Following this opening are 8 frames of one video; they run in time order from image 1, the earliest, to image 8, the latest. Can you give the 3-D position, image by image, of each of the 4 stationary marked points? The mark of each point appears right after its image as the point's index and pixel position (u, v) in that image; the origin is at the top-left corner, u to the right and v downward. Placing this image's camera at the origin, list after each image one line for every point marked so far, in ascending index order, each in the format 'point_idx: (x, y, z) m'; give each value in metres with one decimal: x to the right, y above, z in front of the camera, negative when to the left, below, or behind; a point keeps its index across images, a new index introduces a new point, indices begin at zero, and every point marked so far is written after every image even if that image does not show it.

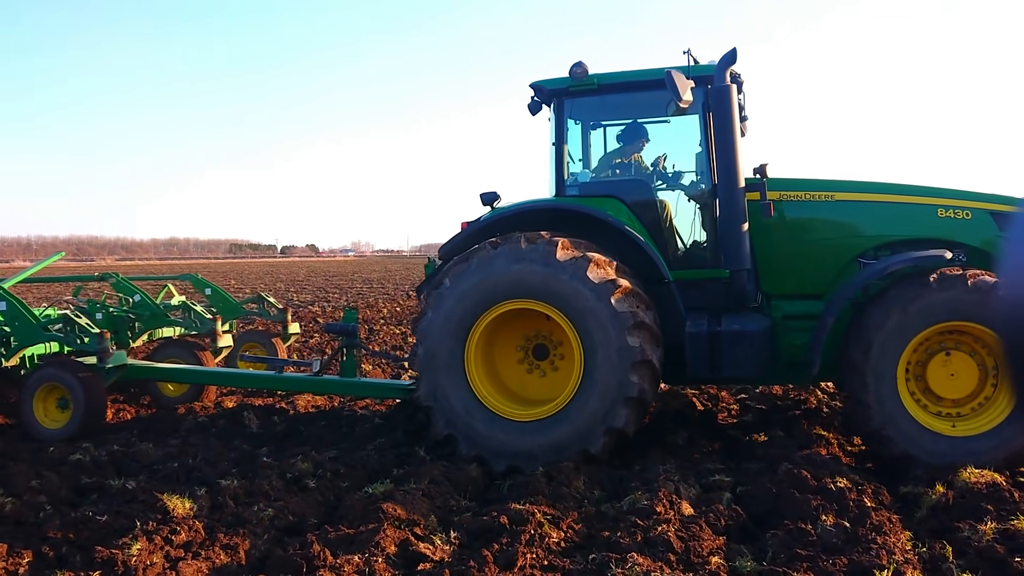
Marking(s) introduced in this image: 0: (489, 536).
0: (-0.1, -0.9, +3.8) m
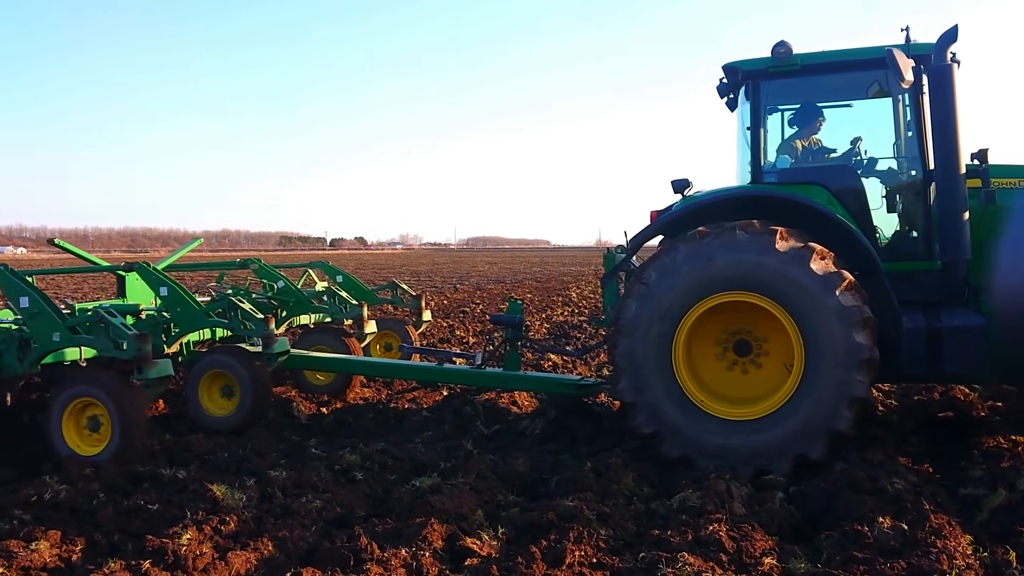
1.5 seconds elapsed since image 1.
0: (+0.1, -0.9, +3.7) m
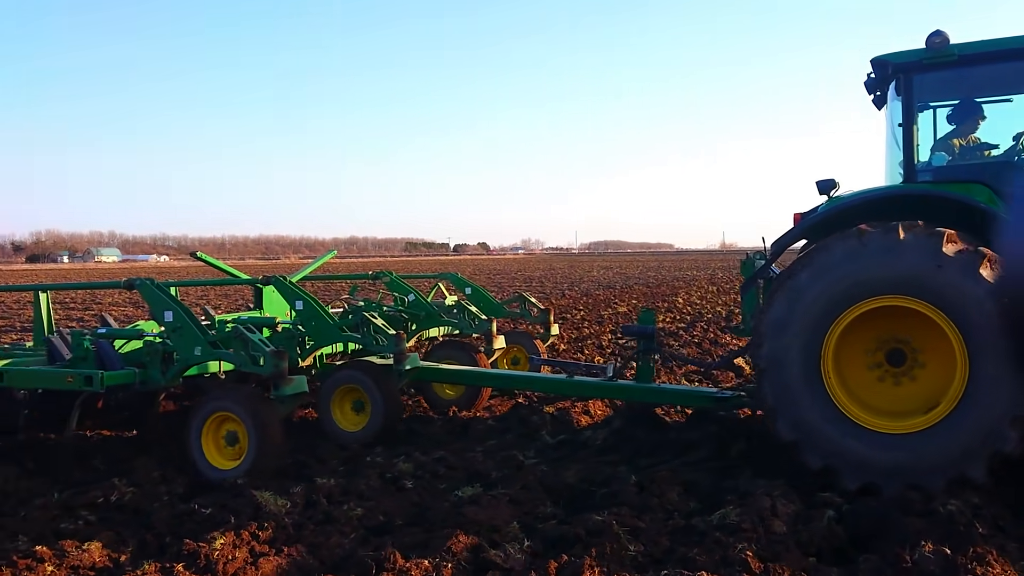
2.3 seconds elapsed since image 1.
0: (+0.2, -1.0, +3.7) m
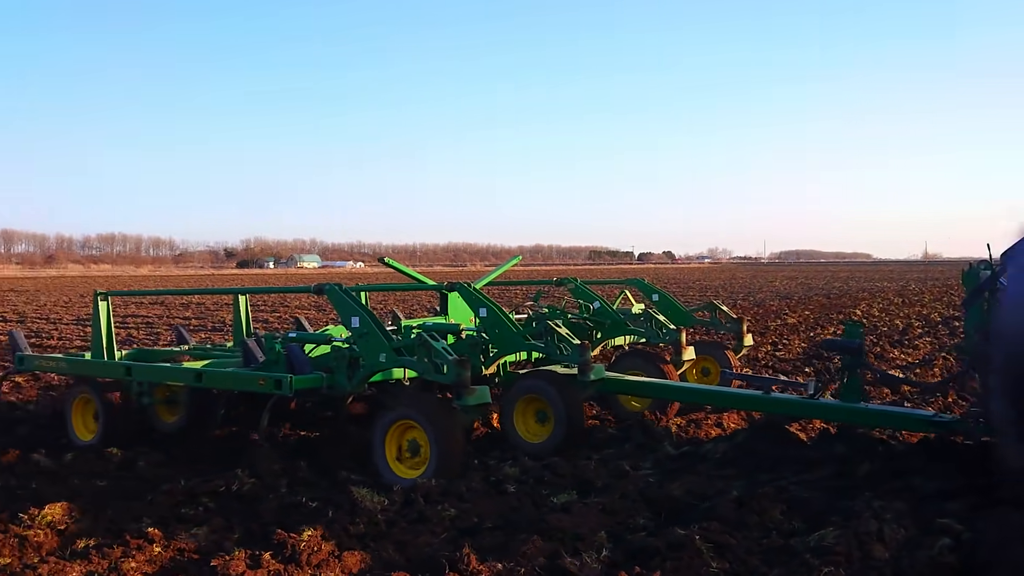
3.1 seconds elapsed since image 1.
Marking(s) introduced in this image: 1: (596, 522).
0: (+0.5, -1.0, +3.6) m
1: (+0.3, -1.0, +4.1) m
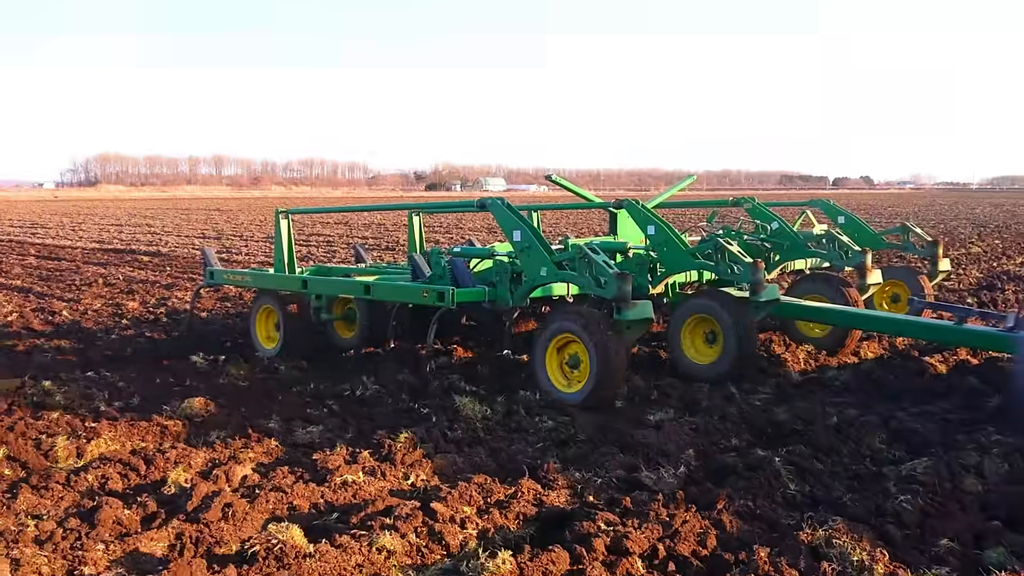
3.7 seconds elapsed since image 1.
0: (+0.8, -0.7, +3.7) m
1: (+0.7, -0.6, +4.2) m
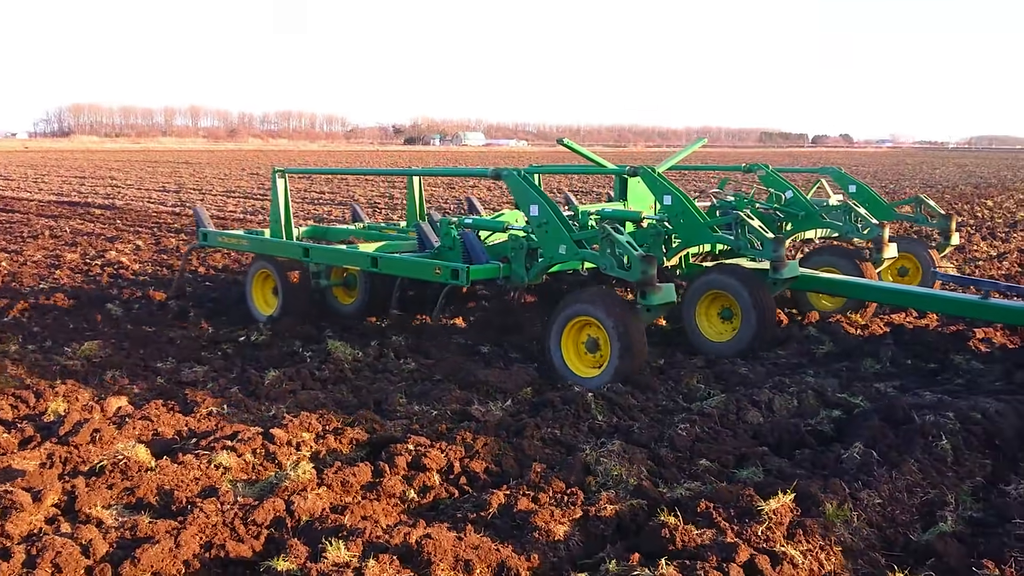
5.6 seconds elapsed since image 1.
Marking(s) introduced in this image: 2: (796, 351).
0: (+0.1, -0.5, +4.2) m
1: (+0.1, -0.4, +4.7) m
2: (+1.6, -0.4, +5.6) m
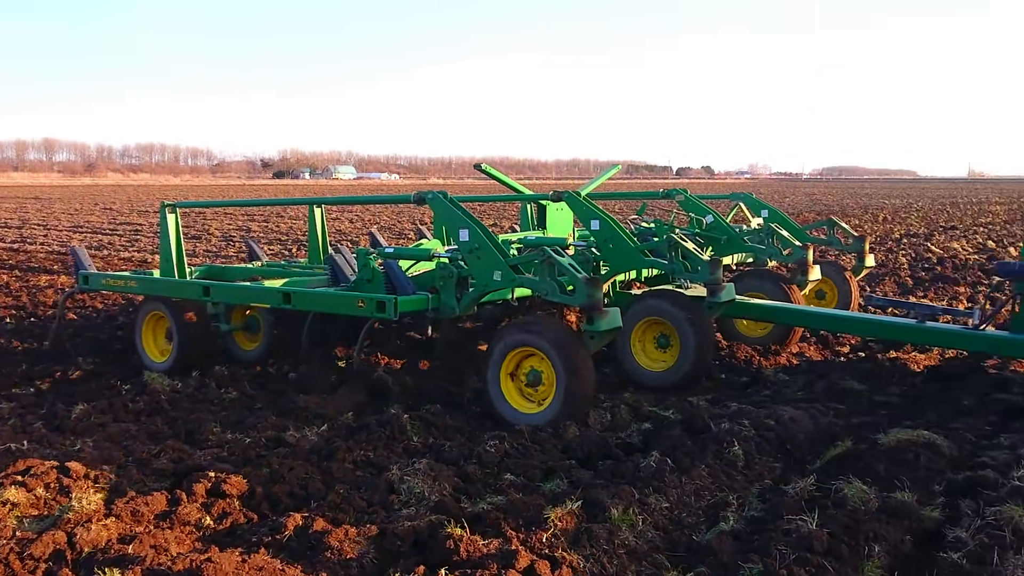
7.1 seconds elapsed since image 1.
0: (-0.7, -0.6, +4.2) m
1: (-0.8, -0.5, +4.7) m
2: (+0.6, -0.5, +5.7) m
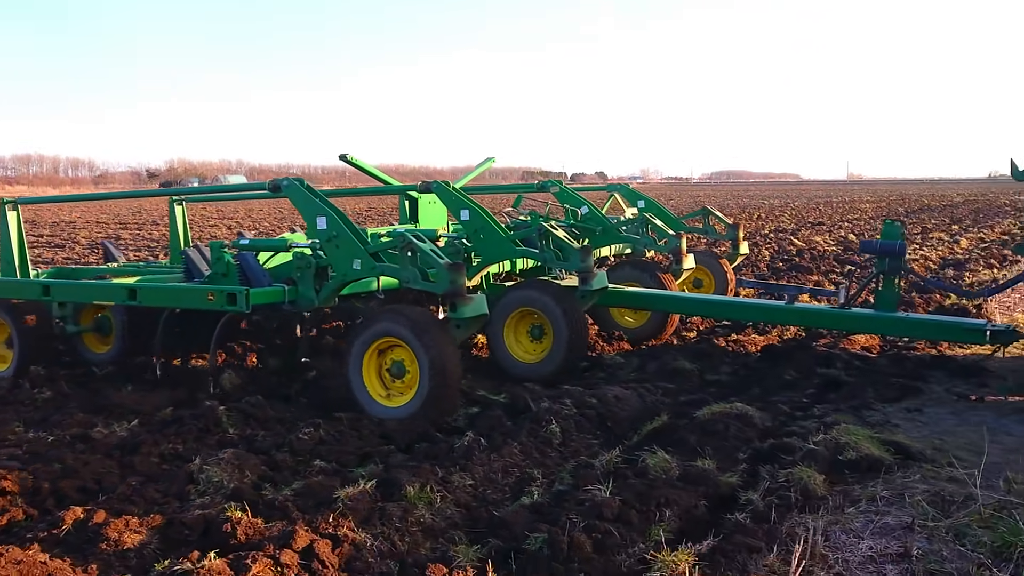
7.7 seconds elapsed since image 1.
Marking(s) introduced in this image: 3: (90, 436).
0: (-1.4, -0.6, +4.1) m
1: (-1.6, -0.5, +4.5) m
2: (-0.3, -0.4, +5.7) m
3: (-1.7, -0.6, +3.9) m
